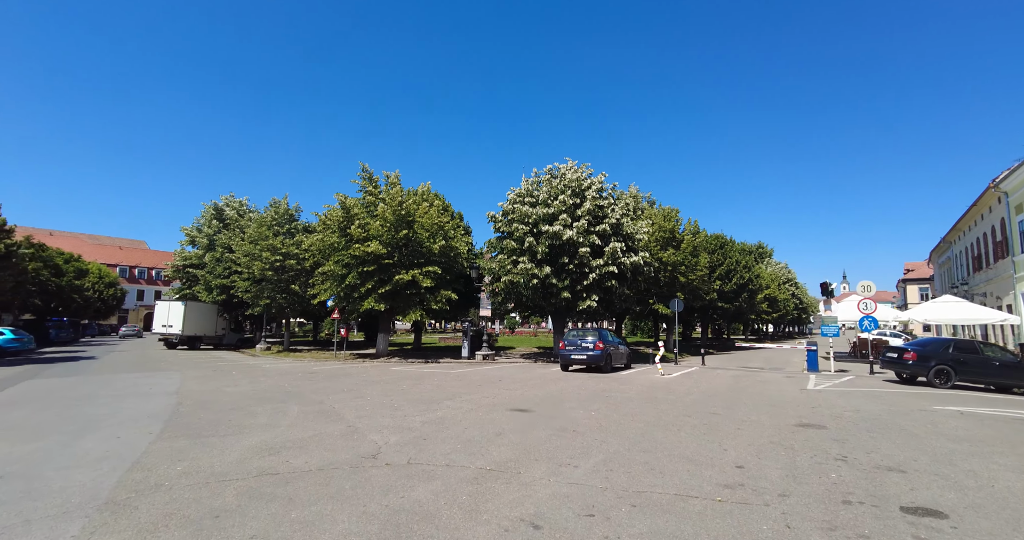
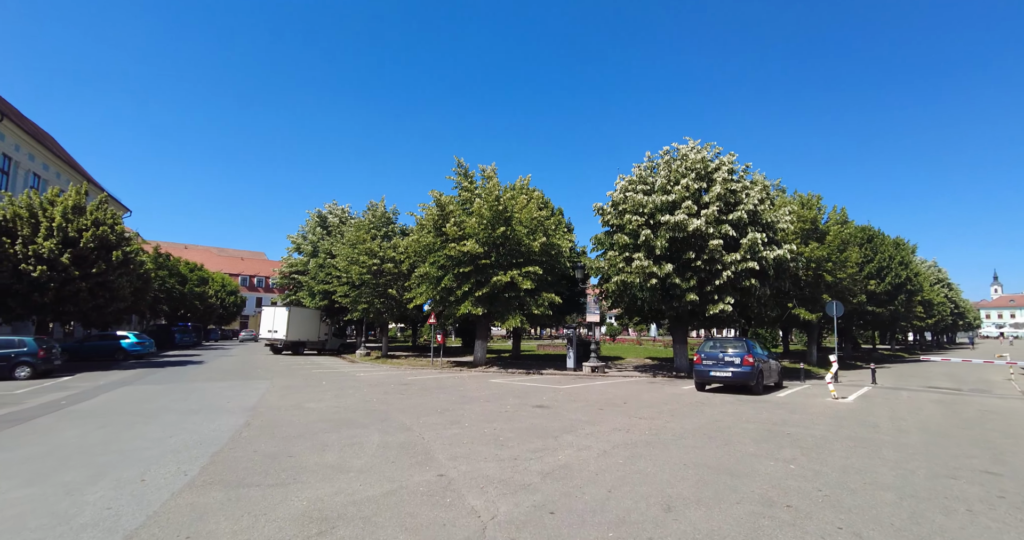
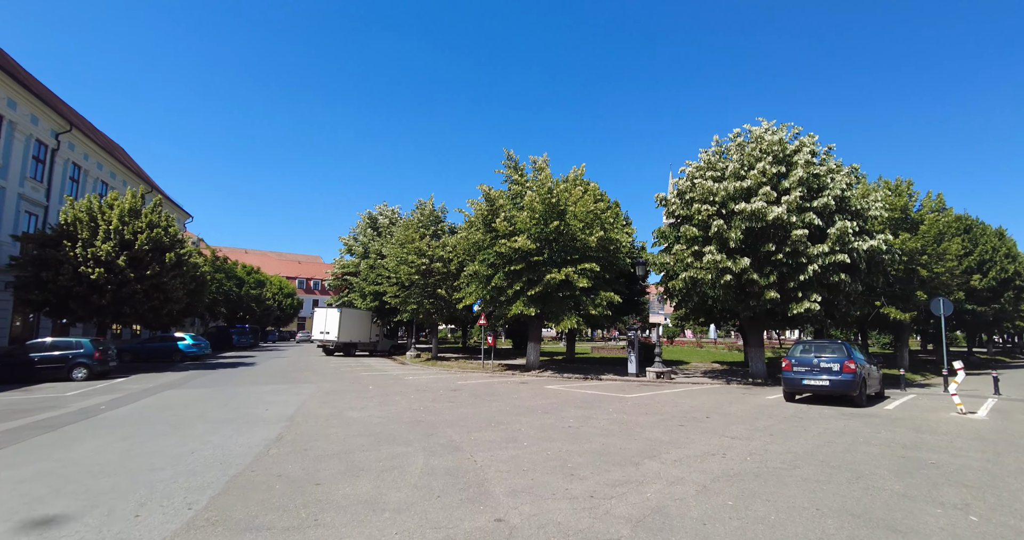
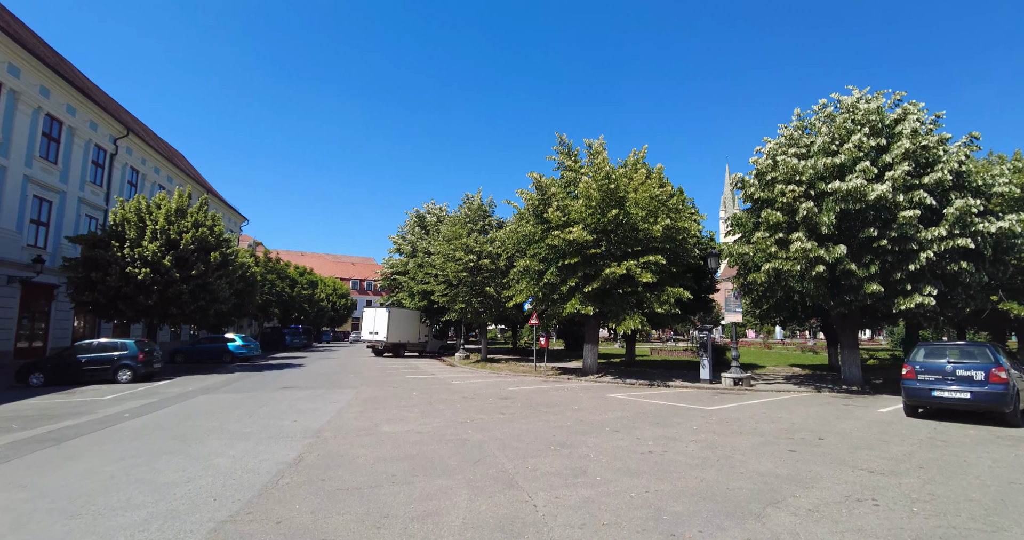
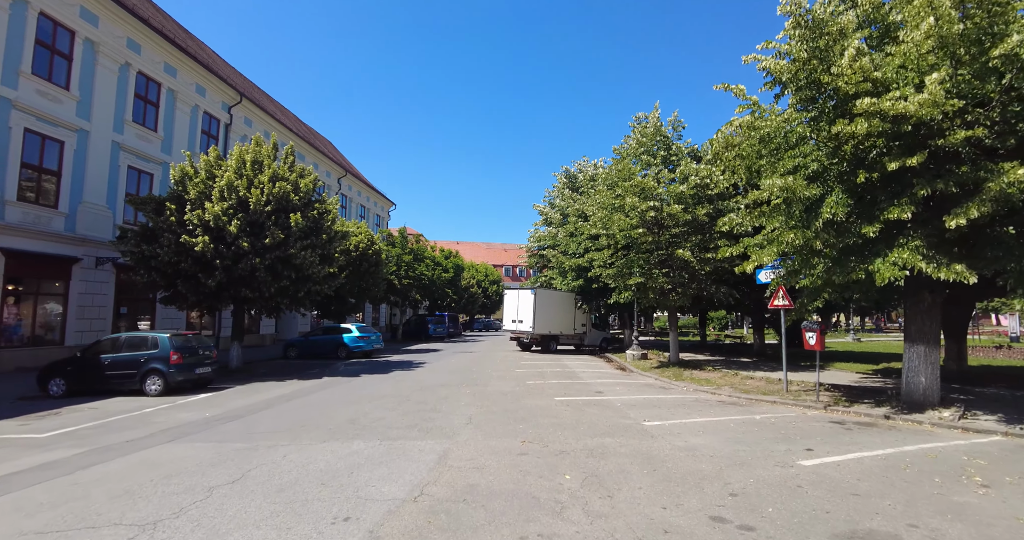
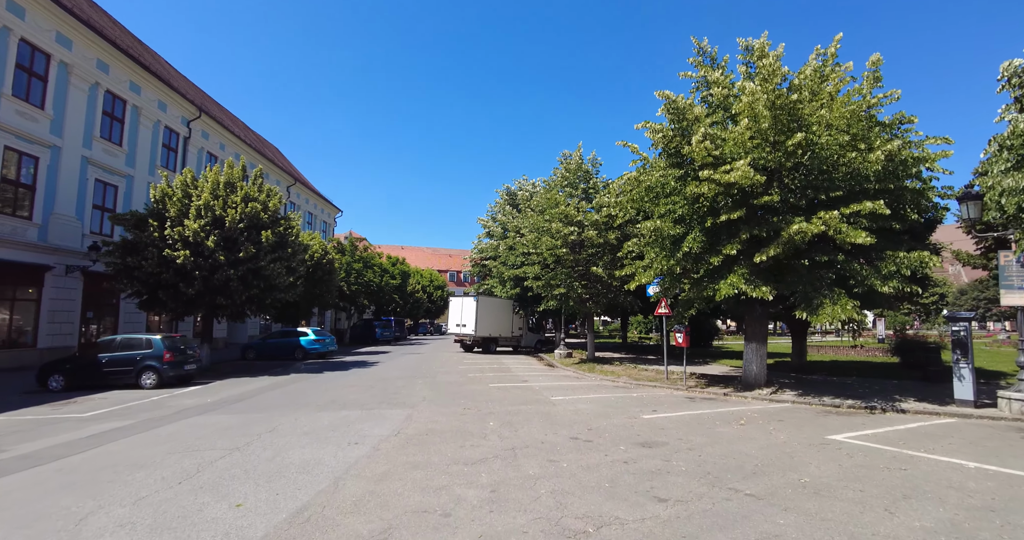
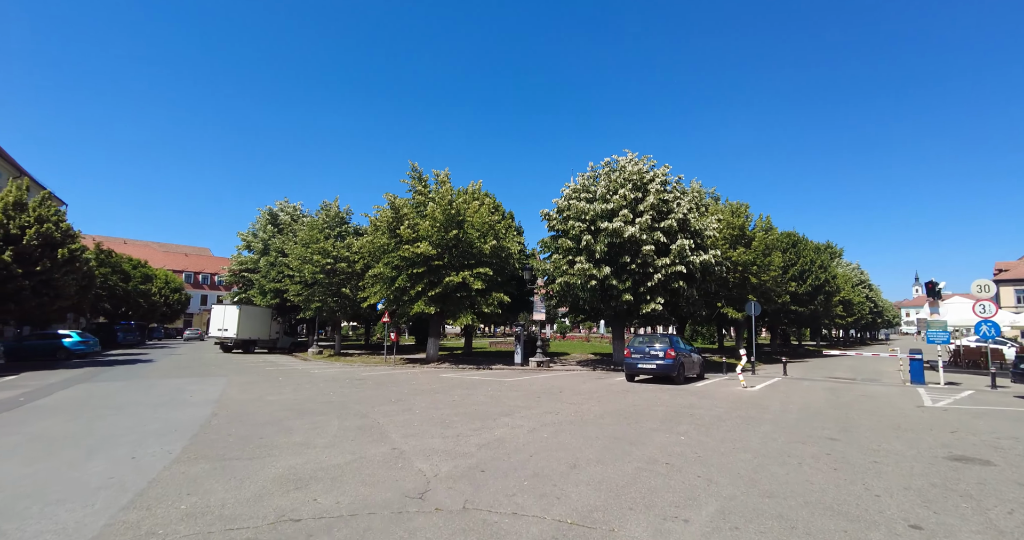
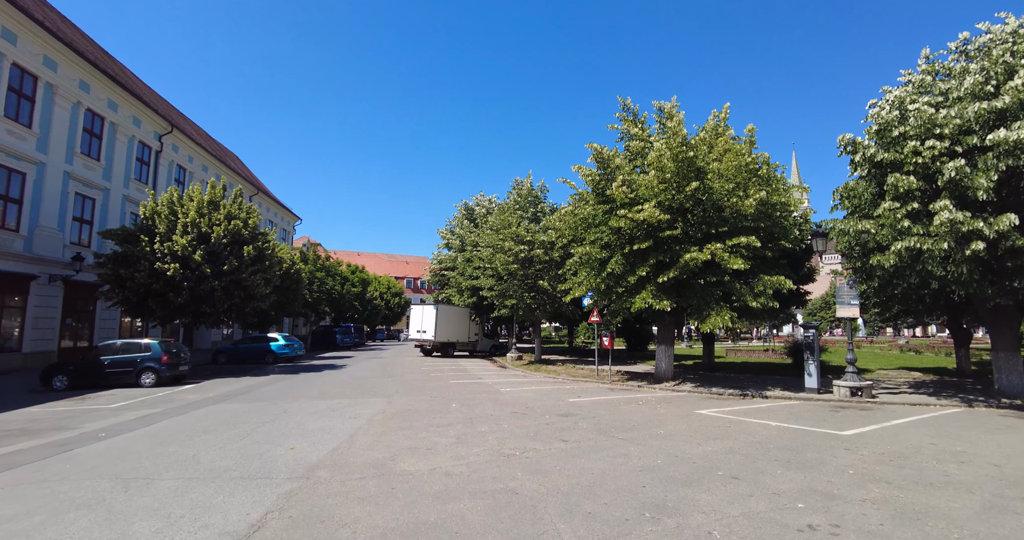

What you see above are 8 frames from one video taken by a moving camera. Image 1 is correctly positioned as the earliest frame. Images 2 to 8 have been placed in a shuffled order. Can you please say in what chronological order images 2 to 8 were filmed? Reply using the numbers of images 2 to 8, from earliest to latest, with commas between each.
7, 2, 3, 4, 8, 6, 5
